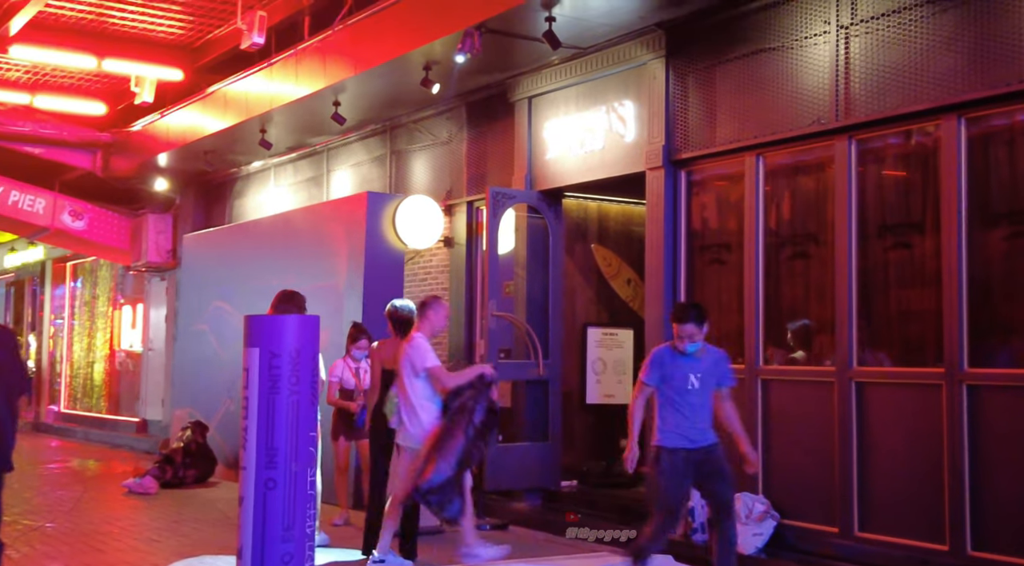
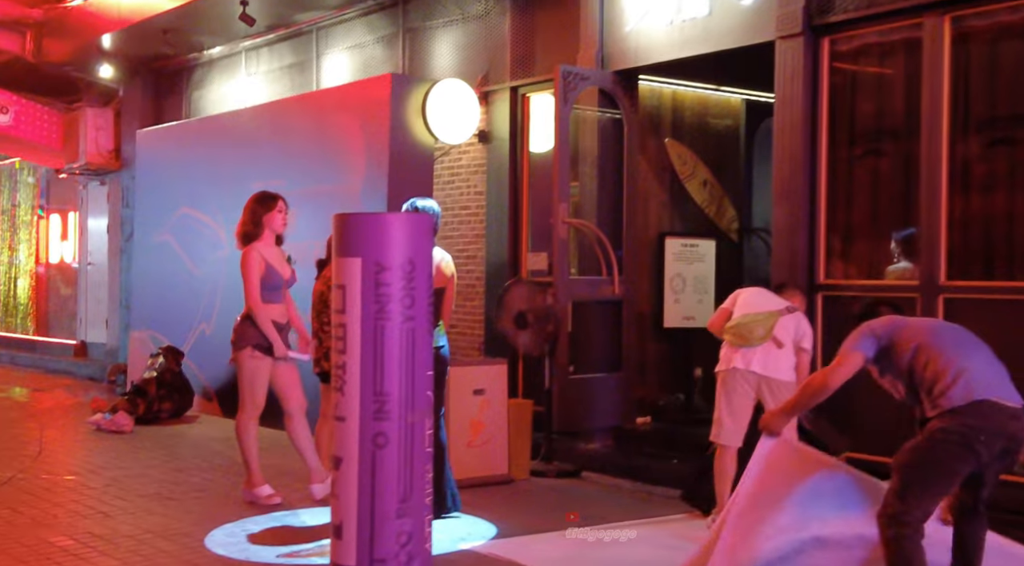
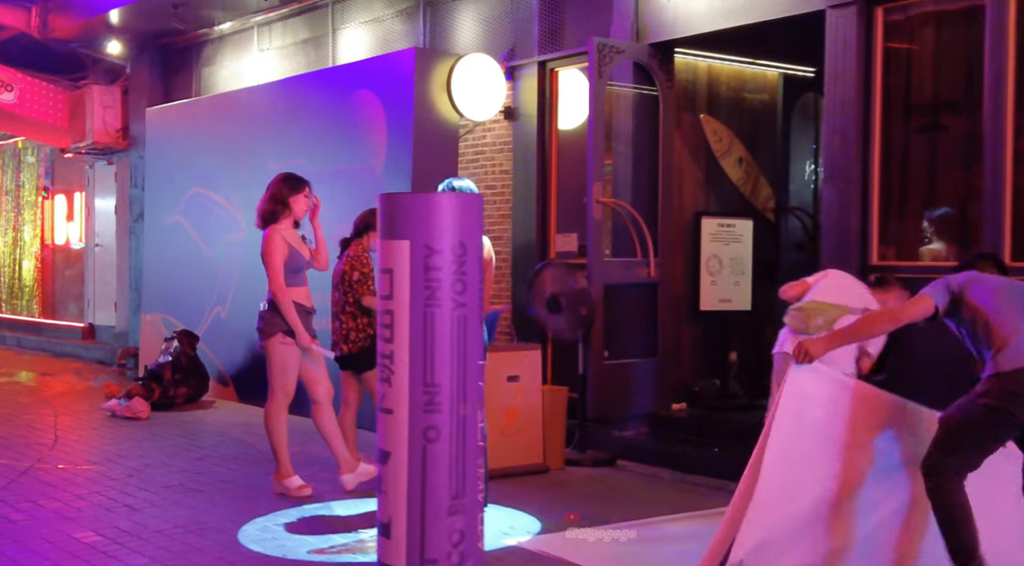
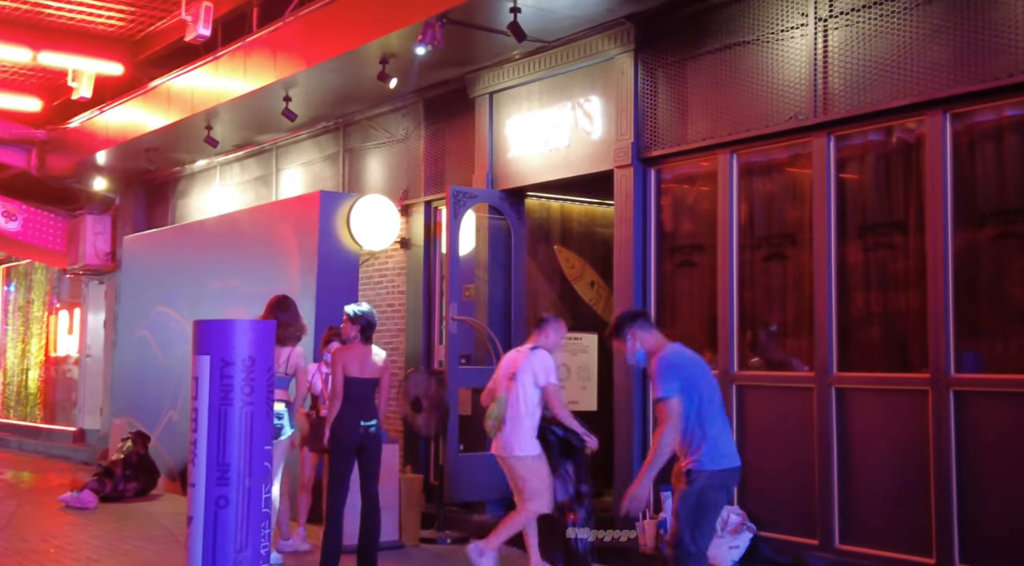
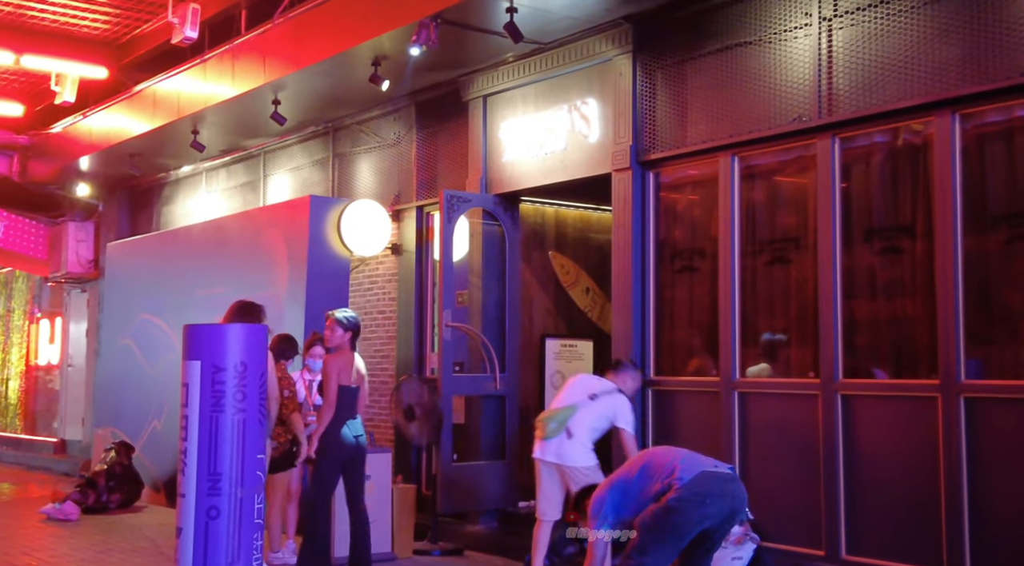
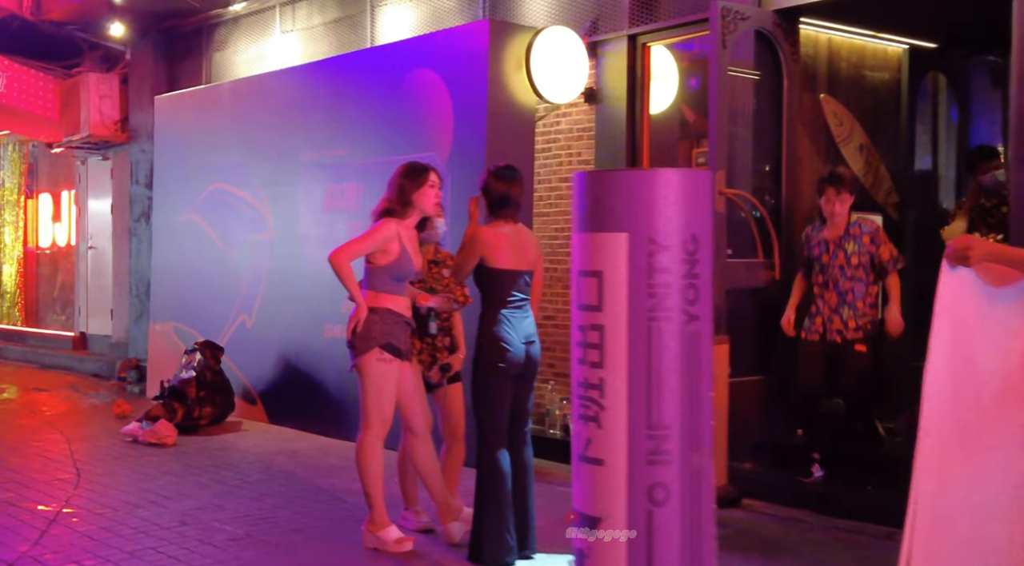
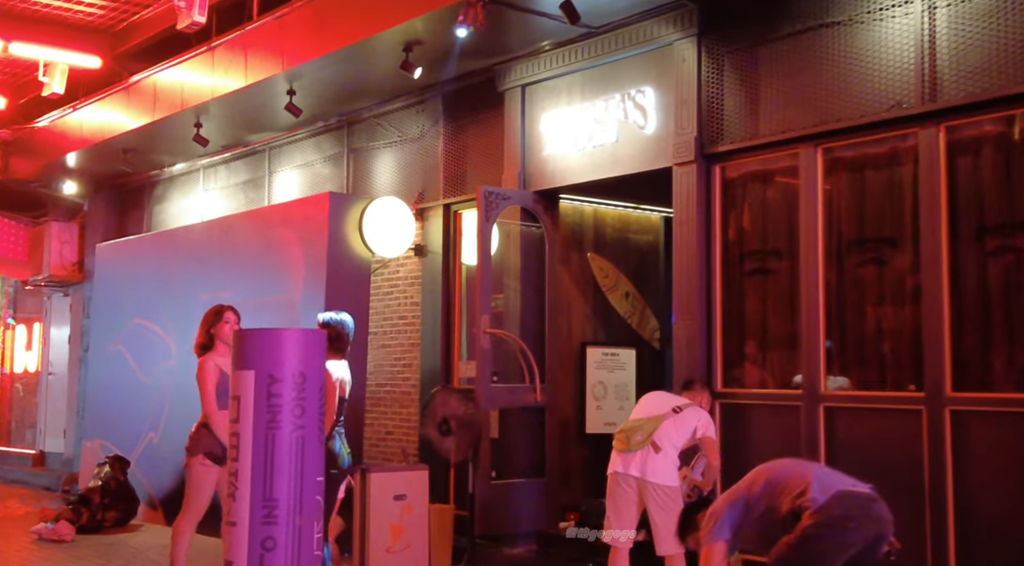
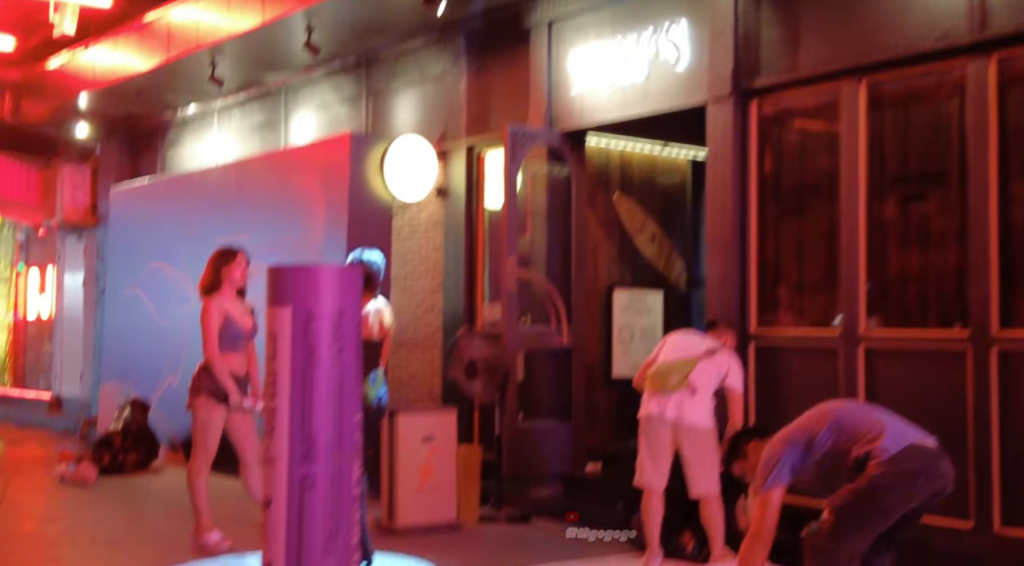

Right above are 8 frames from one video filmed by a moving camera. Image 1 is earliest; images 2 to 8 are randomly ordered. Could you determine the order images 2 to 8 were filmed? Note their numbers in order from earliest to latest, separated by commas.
4, 5, 7, 8, 2, 3, 6
